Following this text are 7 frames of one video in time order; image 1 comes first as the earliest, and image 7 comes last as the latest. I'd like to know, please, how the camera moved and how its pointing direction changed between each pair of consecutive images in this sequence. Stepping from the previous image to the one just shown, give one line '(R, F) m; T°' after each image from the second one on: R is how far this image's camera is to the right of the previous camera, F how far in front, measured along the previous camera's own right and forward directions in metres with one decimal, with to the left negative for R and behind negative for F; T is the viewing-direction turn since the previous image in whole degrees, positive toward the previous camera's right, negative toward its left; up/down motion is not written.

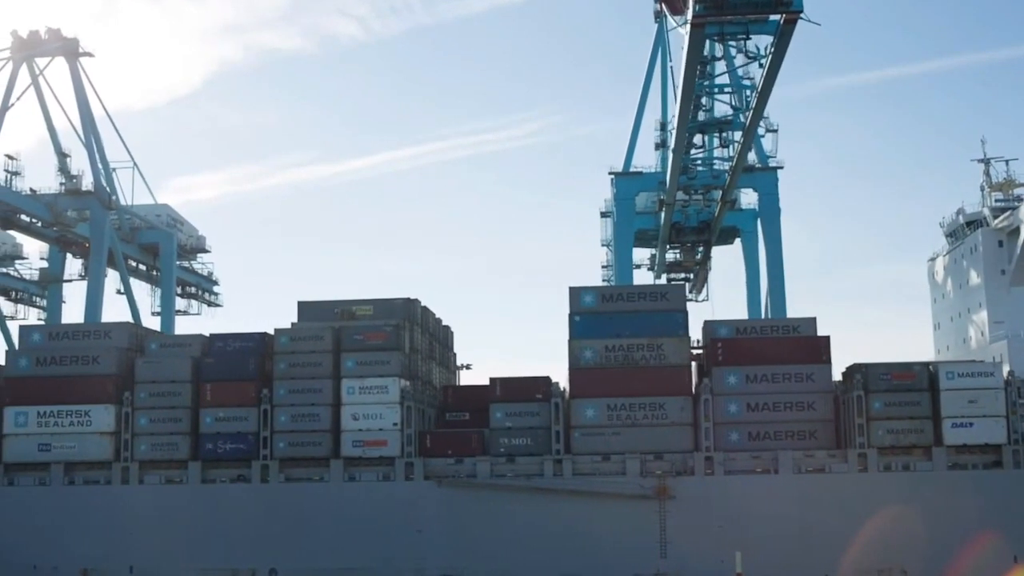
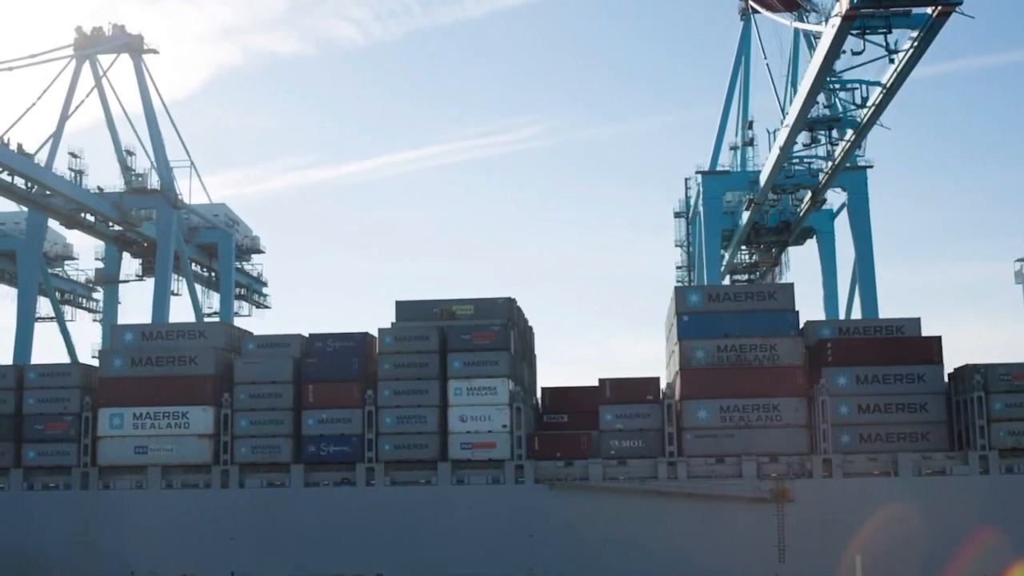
(-3.2, +0.6) m; +1°
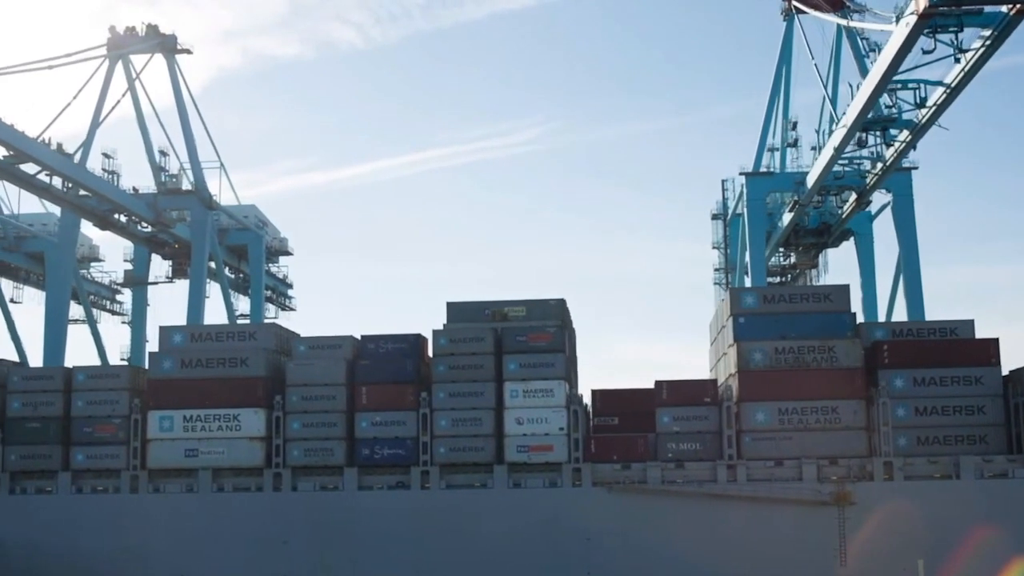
(-1.6, +0.3) m; 0°
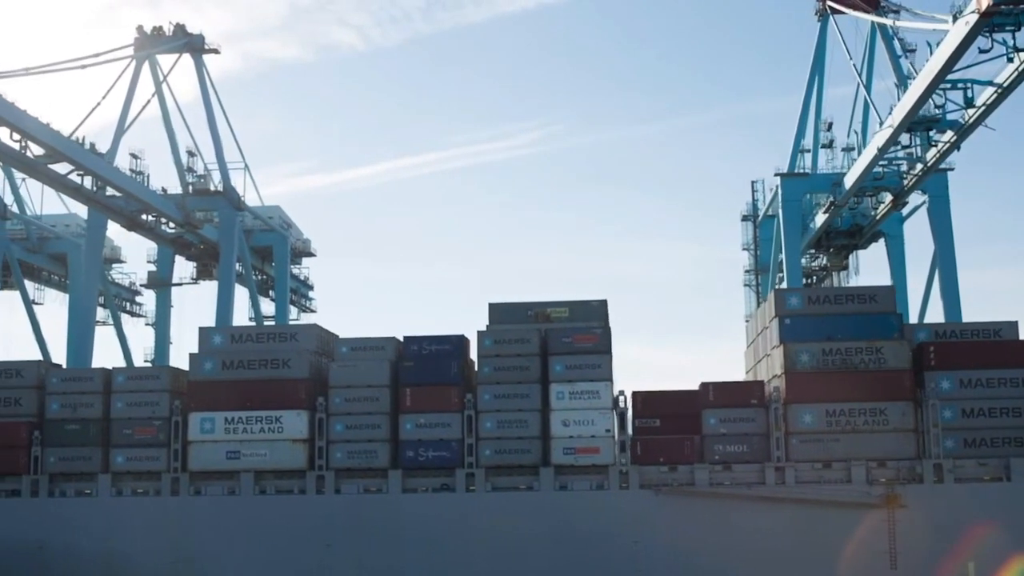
(-1.3, +0.2) m; 0°
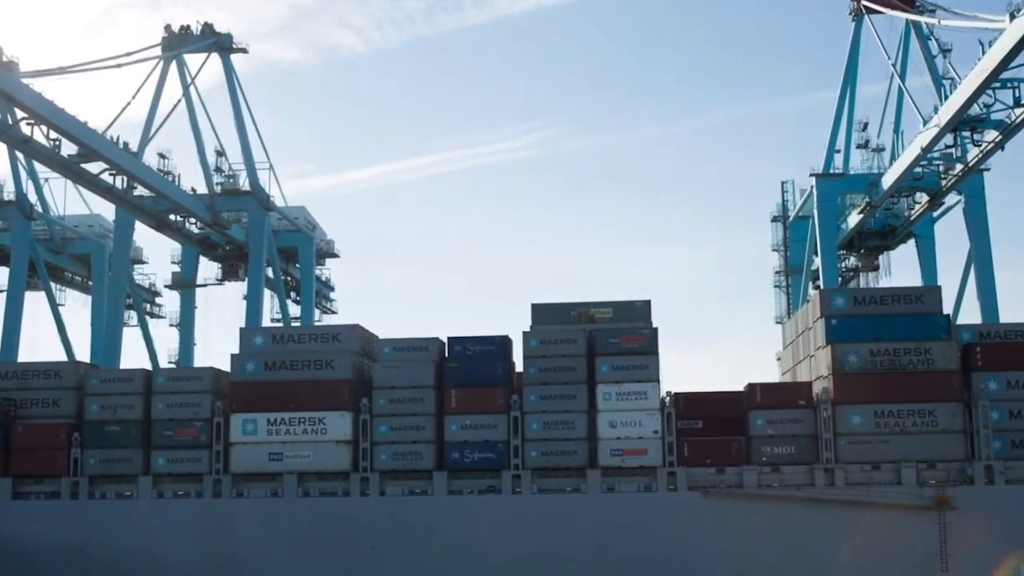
(-1.3, +0.2) m; 0°
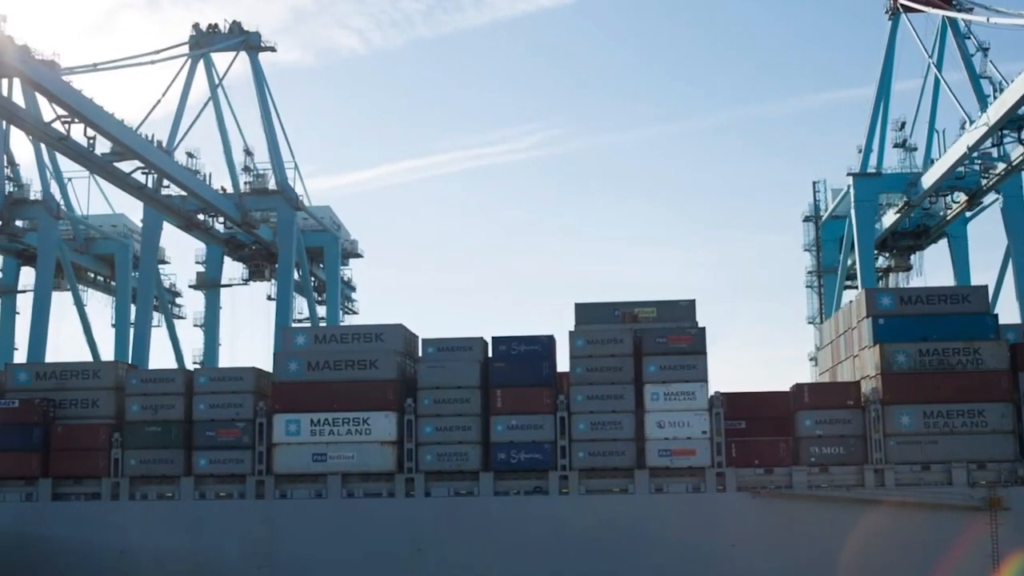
(-1.3, +0.2) m; 0°
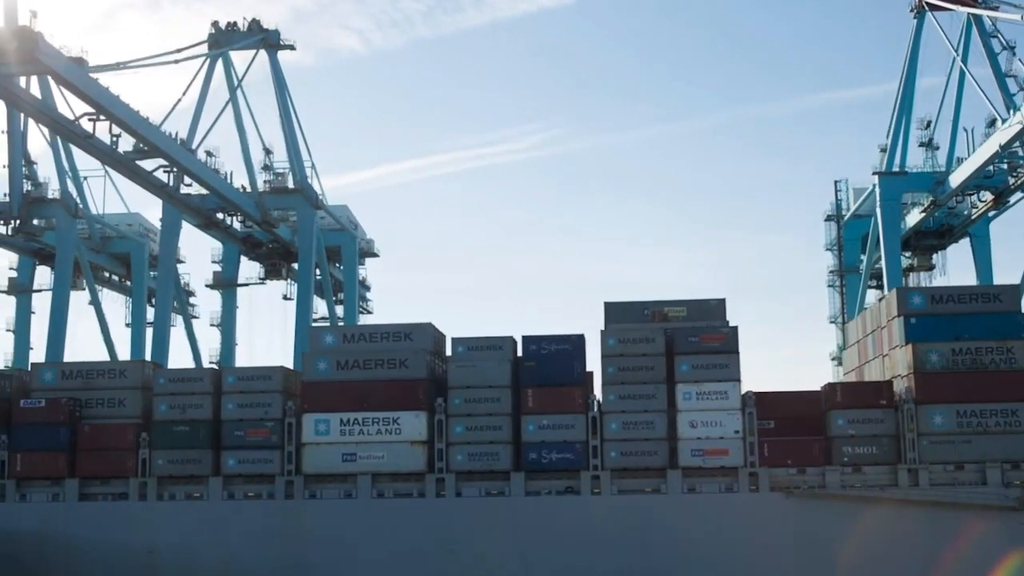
(-0.9, +0.2) m; 0°
